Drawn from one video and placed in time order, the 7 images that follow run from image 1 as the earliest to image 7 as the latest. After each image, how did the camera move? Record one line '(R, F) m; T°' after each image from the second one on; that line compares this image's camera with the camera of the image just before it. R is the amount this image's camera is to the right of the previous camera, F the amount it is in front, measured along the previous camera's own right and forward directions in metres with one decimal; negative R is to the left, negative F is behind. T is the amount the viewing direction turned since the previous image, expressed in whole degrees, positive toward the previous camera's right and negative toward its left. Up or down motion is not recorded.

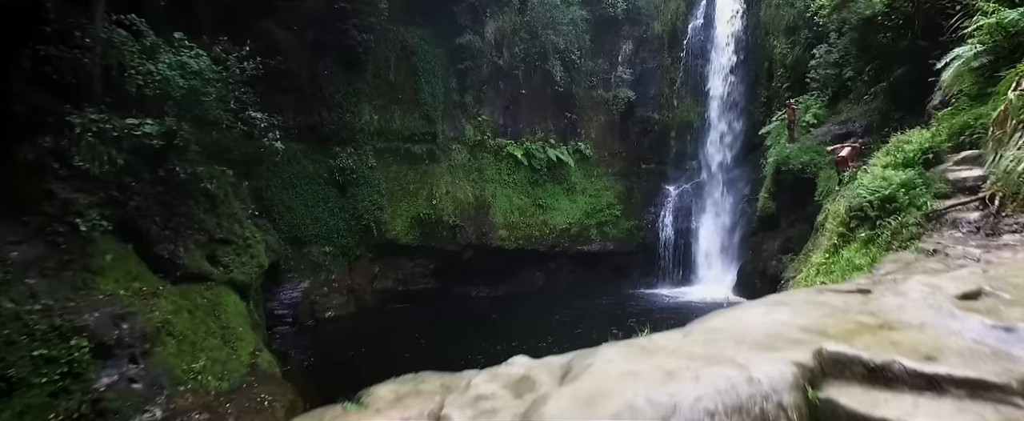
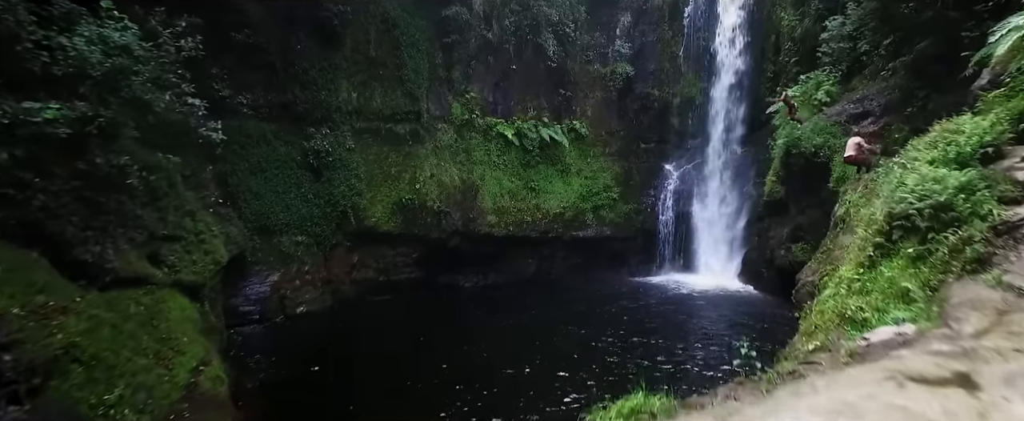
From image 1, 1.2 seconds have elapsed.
(+0.2, +0.8) m; 0°
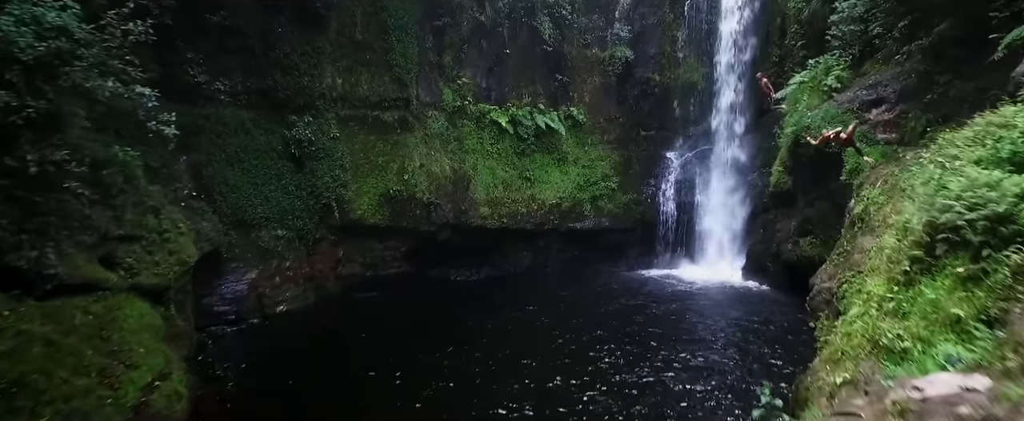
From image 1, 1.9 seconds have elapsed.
(+0.1, +0.5) m; 0°
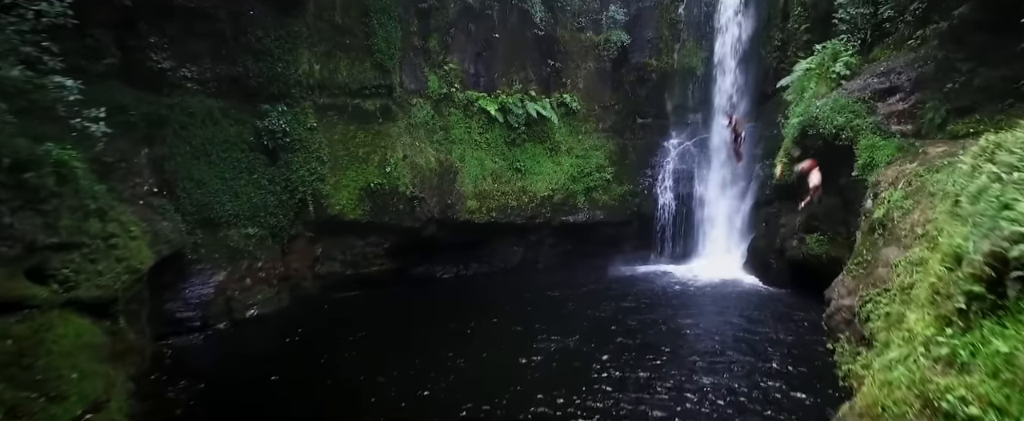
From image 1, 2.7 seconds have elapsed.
(+0.2, +0.6) m; +1°
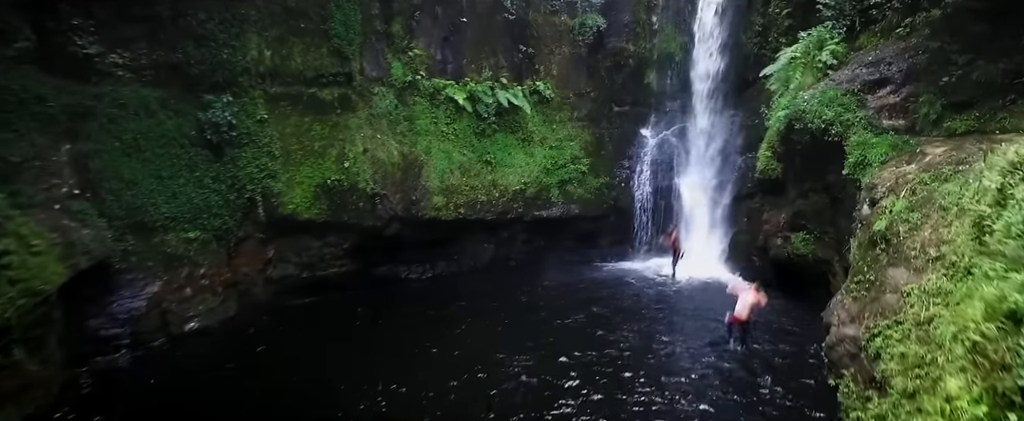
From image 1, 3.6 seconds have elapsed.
(+0.2, +0.6) m; +2°
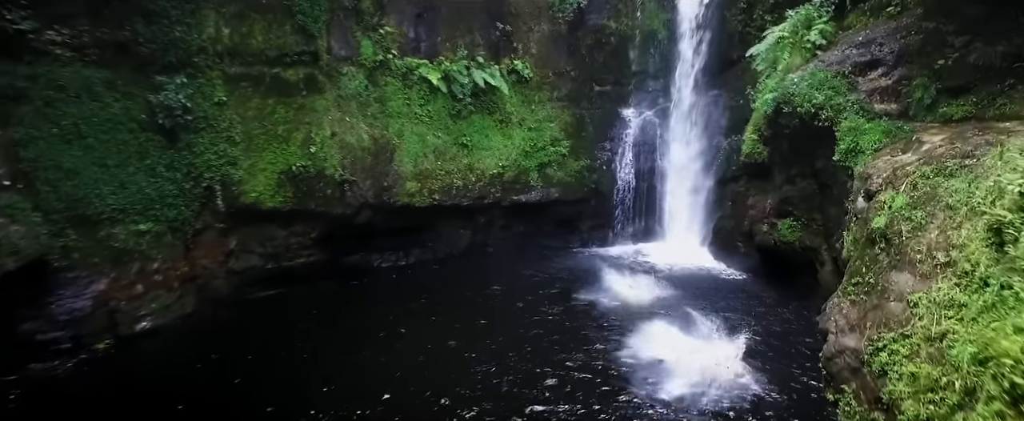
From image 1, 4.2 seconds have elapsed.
(+0.1, +0.4) m; +2°
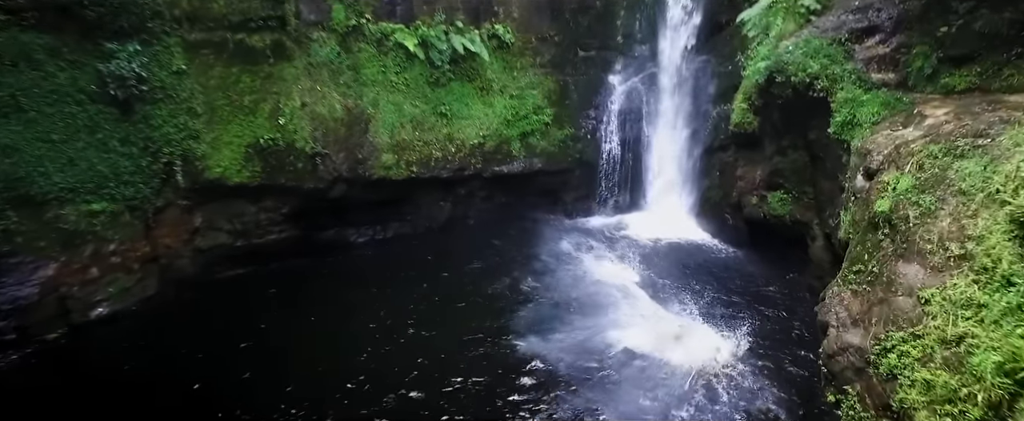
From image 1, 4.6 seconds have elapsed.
(0.0, +0.3) m; +2°
